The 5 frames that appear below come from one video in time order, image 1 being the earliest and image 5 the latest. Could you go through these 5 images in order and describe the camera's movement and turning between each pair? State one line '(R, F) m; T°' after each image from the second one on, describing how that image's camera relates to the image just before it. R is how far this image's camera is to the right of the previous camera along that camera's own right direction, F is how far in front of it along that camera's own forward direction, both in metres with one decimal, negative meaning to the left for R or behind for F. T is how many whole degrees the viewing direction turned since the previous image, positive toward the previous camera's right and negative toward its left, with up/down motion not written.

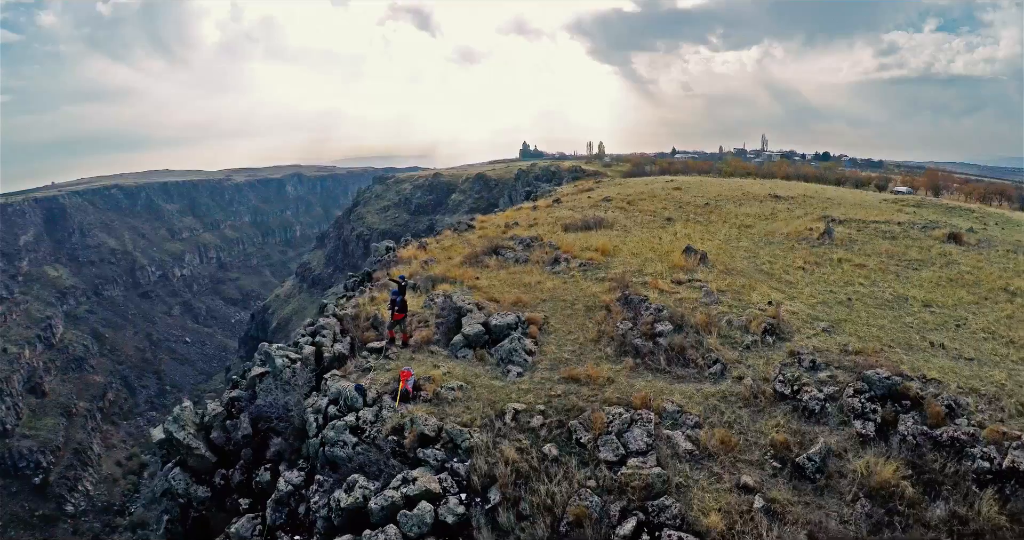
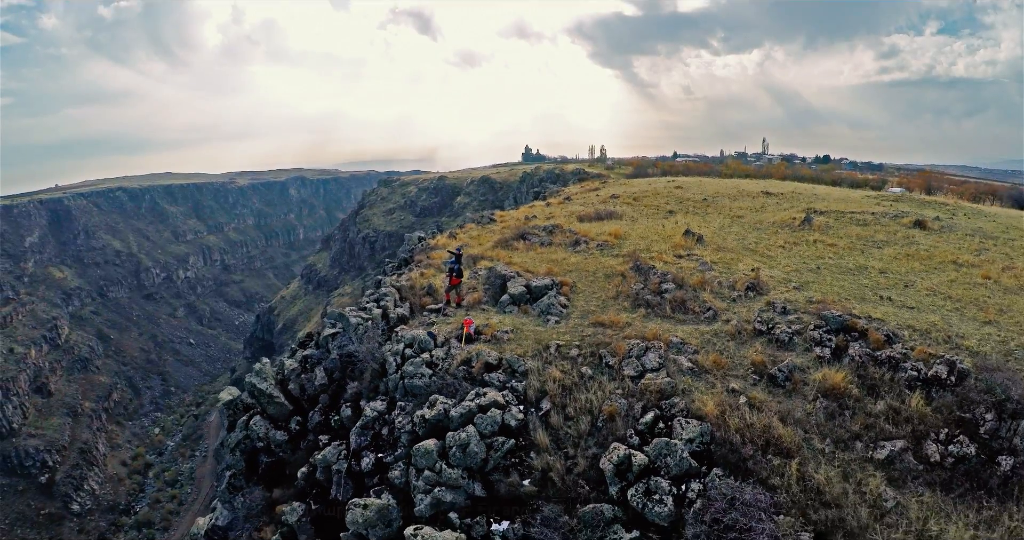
(-1.1, -3.0) m; 0°
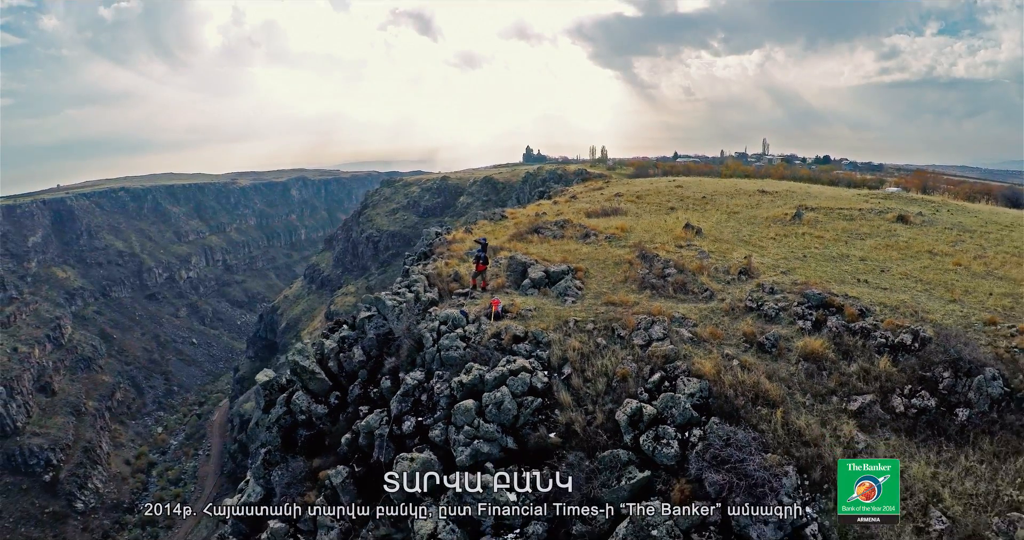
(-0.7, -1.9) m; 0°
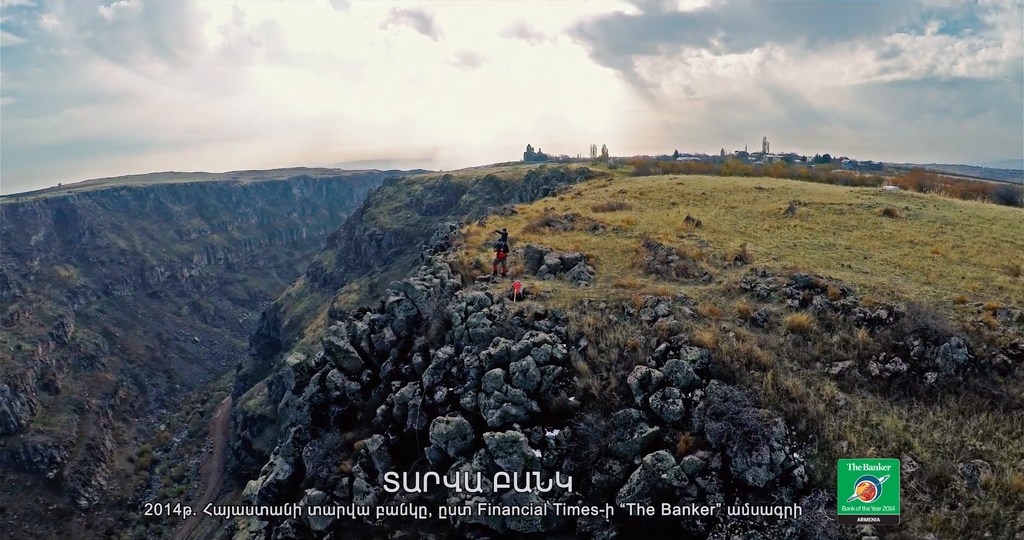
(-0.7, -1.8) m; 0°
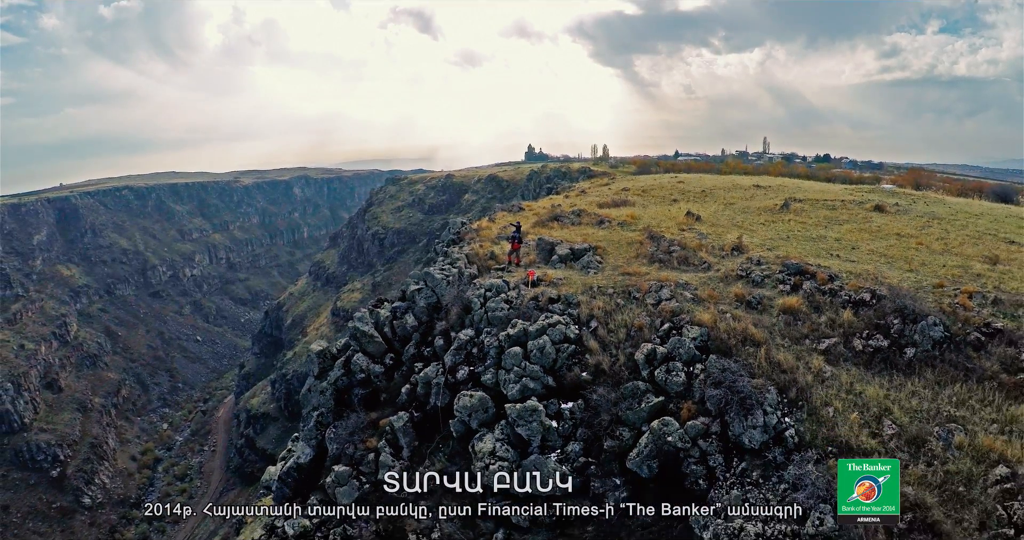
(-0.6, -1.5) m; 0°
